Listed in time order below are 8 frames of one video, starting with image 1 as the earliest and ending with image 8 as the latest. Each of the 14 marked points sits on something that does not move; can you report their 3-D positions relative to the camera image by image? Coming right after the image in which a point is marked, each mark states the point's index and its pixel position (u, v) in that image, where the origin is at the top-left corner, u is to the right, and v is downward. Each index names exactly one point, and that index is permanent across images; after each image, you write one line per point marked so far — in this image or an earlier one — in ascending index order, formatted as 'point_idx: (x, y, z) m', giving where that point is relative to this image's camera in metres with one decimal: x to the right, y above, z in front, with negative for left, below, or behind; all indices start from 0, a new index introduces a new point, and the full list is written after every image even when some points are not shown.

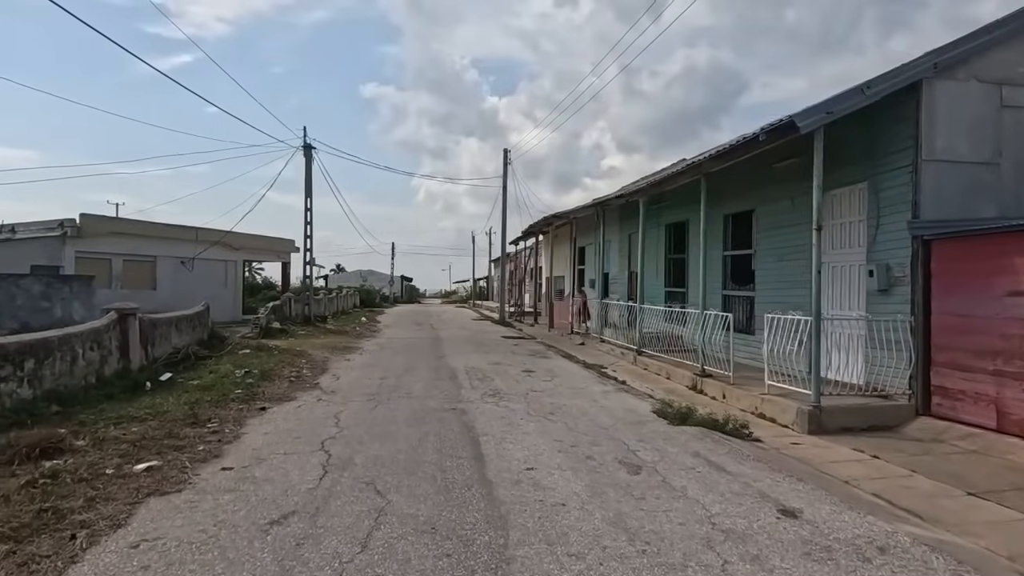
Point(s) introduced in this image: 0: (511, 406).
0: (0.0, -1.8, +8.2) m
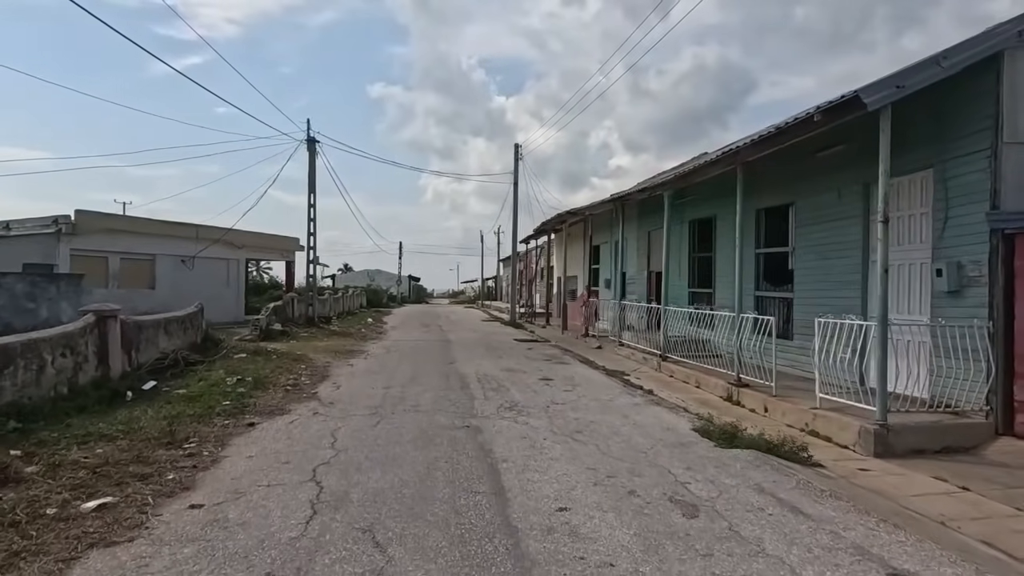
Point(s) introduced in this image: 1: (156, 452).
0: (+0.3, -1.8, +7.2) m
1: (-3.9, -1.8, +5.8) m
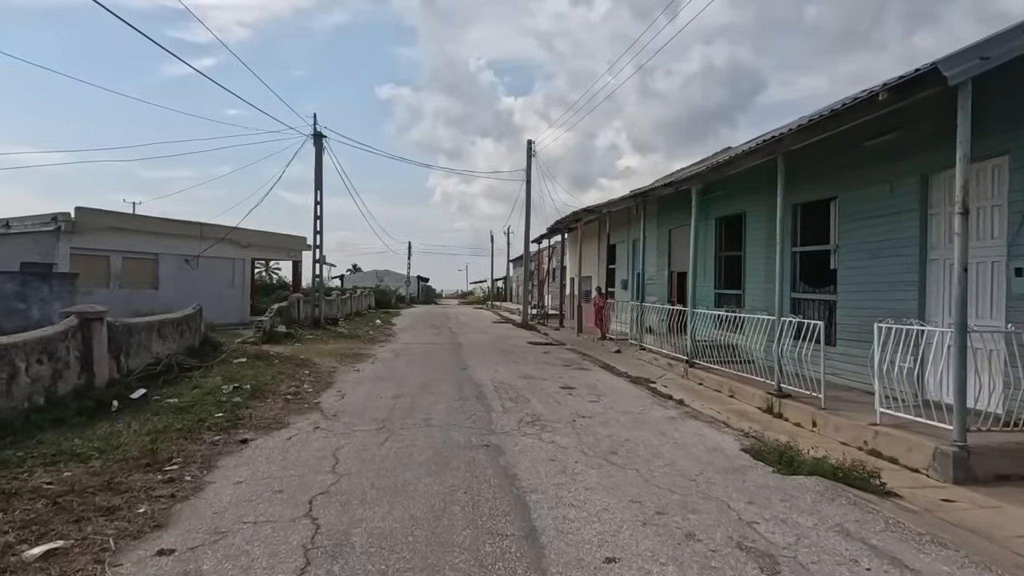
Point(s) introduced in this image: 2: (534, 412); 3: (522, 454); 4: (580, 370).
0: (+0.6, -1.8, +6.4) m
1: (-3.6, -1.8, +5.0) m
2: (+0.3, -1.8, +7.8) m
3: (+0.1, -1.8, +5.8) m
4: (+1.5, -1.8, +11.9) m
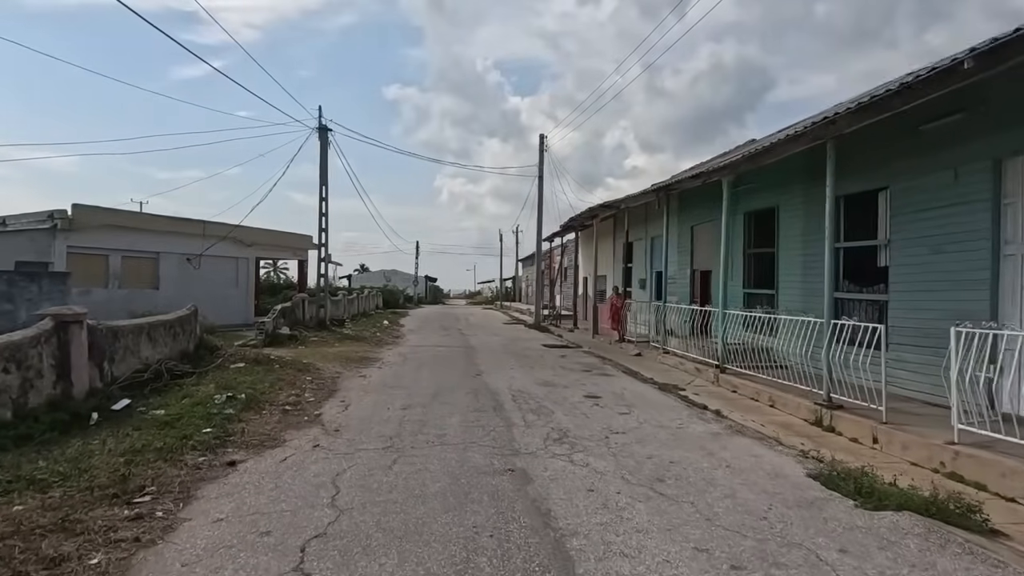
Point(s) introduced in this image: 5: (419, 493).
0: (+0.9, -1.8, +5.5) m
1: (-3.3, -1.8, +4.2) m
2: (+0.6, -1.8, +6.9) m
3: (+0.4, -1.8, +5.0) m
4: (+1.9, -1.8, +11.0) m
5: (-0.8, -1.8, +4.7) m
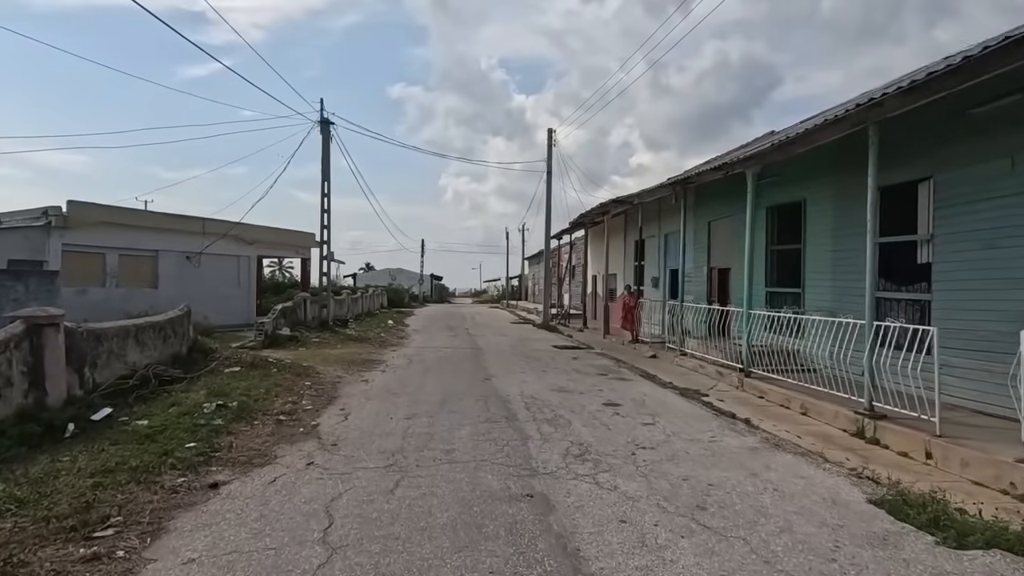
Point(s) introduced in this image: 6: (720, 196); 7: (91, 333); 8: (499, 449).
0: (+1.0, -1.8, +4.9) m
1: (-3.2, -1.8, +3.6) m
2: (+0.8, -1.8, +6.3) m
3: (+0.5, -1.8, +4.3) m
4: (+2.1, -1.8, +10.3) m
5: (-0.7, -1.8, +4.0) m
6: (+5.9, +2.6, +15.2) m
7: (-5.9, -0.6, +7.5) m
8: (-0.1, -1.8, +5.9) m
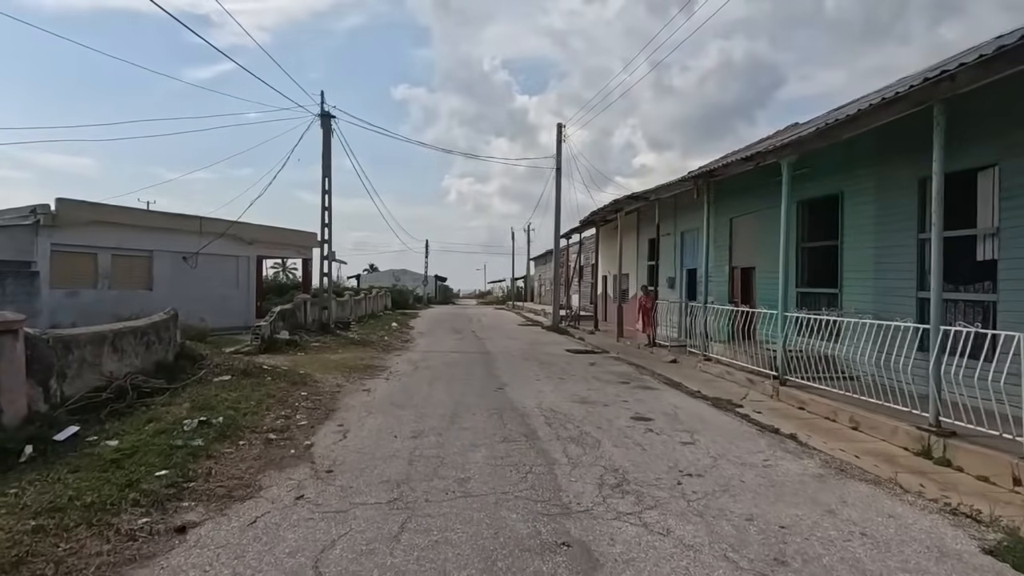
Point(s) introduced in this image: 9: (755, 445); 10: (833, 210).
0: (+1.2, -1.8, +4.0) m
1: (-3.0, -1.8, +2.8) m
2: (+1.0, -1.8, +5.4) m
3: (+0.8, -1.8, +3.4) m
4: (+2.3, -1.8, +9.5) m
5: (-0.4, -1.8, +3.2) m
6: (+6.2, +2.6, +14.3) m
7: (-5.7, -0.7, +6.7) m
8: (+0.1, -1.8, +5.0) m
9: (+2.9, -1.8, +6.3) m
10: (+6.7, +1.6, +11.1) m
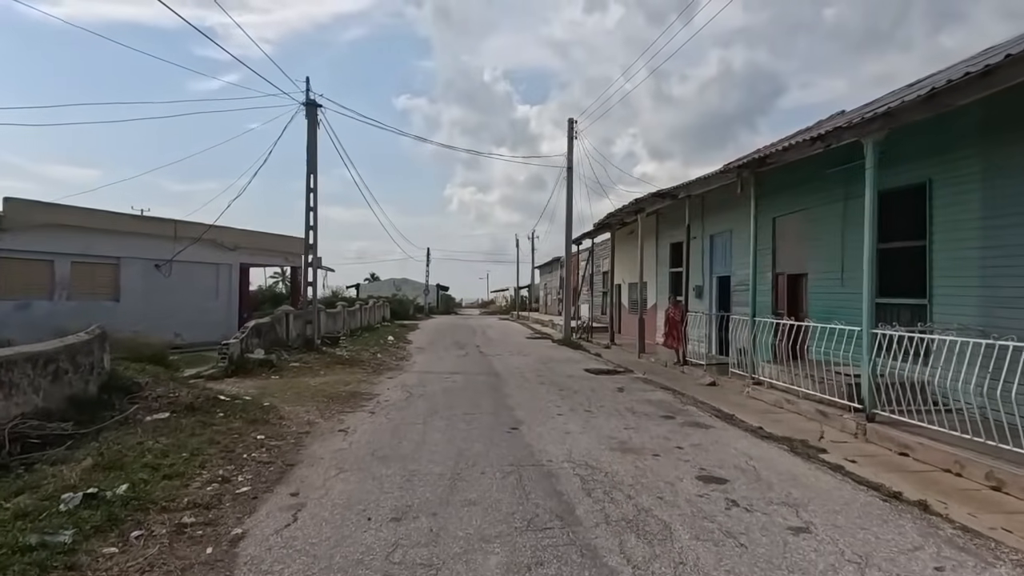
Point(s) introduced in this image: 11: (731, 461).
0: (+1.5, -1.9, +2.0) m
1: (-2.7, -1.8, +0.7) m
2: (+1.3, -1.9, +3.4) m
3: (+1.0, -1.9, +1.4) m
4: (+2.6, -2.0, +7.4) m
5: (-0.2, -1.8, +1.1) m
6: (+6.4, +2.4, +12.3) m
7: (-5.5, -0.8, +4.7) m
8: (+0.3, -1.9, +3.0) m
9: (+3.1, -1.9, +4.3) m
10: (+6.9, +1.5, +9.1) m
11: (+2.5, -1.9, +6.0) m
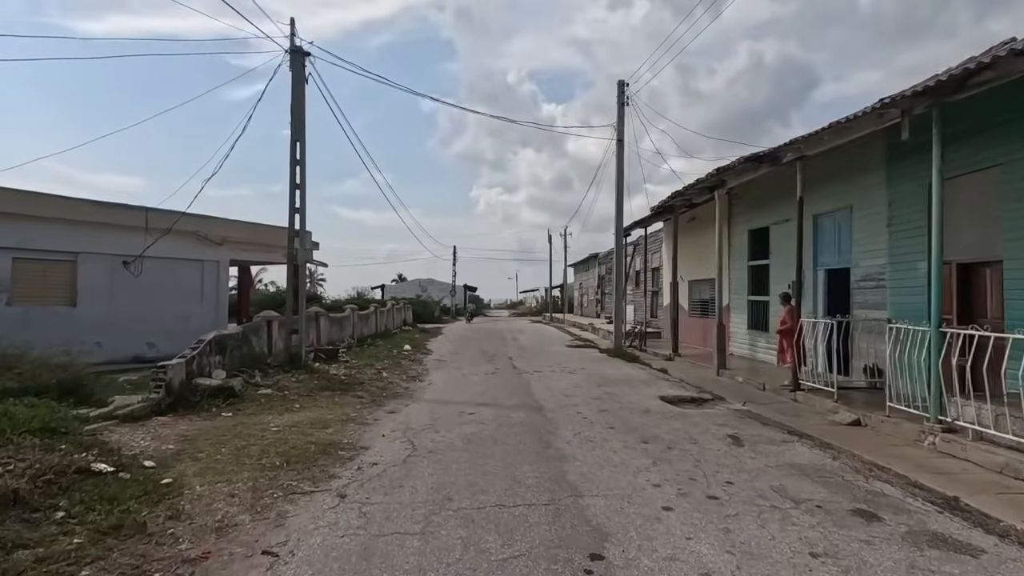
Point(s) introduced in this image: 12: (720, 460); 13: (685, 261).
0: (+1.7, -1.8, -1.7) m
1: (-2.5, -1.8, -2.7) m
2: (+1.6, -1.8, -0.3) m
3: (+1.2, -1.8, -2.2) m
4: (+3.1, -1.9, +3.7) m
5: (0.0, -1.8, -2.4) m
6: (+7.2, +2.5, +8.4) m
7: (-5.0, -0.8, +1.4) m
8: (+0.6, -1.8, -0.6) m
9: (+3.5, -1.9, +0.5) m
10: (+7.5, +1.5, +5.1) m
11: (+3.0, -1.9, +2.3) m
12: (+2.4, -1.9, +6.0) m
13: (+6.1, +0.9, +18.9) m
